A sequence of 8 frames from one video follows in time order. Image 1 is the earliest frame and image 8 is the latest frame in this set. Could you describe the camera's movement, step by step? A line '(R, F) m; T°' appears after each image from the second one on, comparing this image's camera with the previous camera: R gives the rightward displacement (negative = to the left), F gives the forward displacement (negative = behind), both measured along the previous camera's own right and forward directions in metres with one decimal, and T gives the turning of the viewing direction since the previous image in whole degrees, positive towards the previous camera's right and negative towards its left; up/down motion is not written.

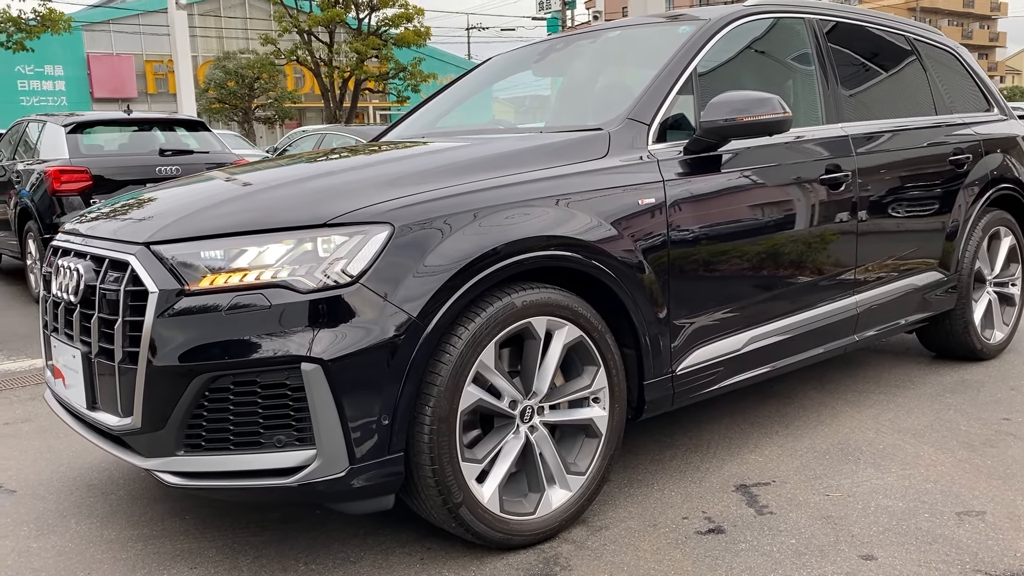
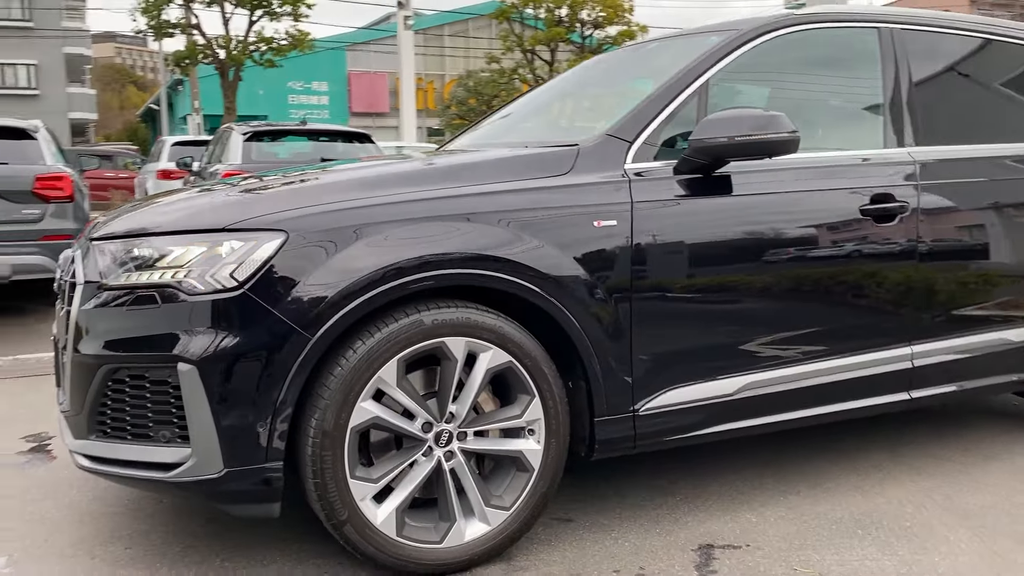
(+0.8, +0.2) m; -15°
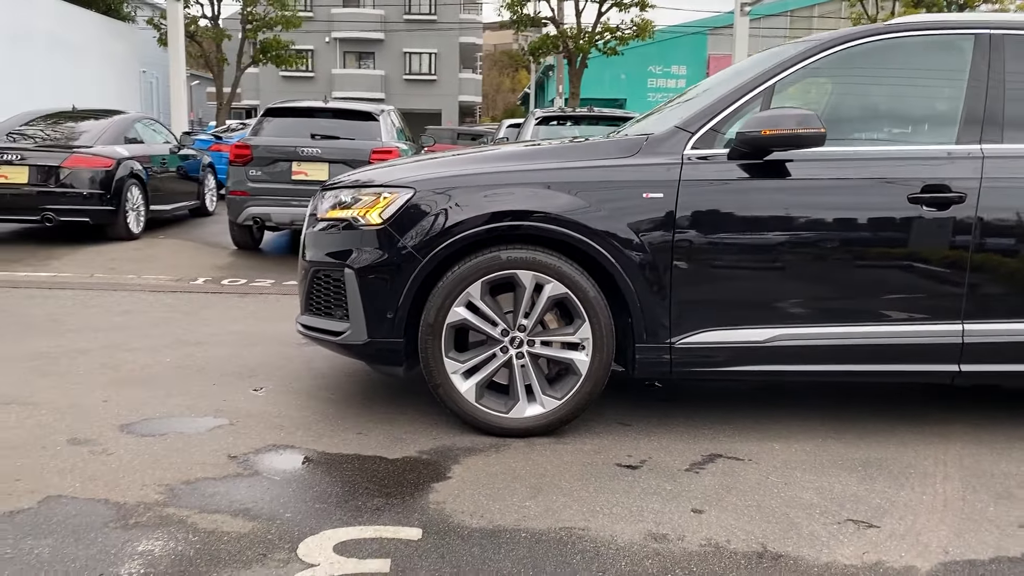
(+1.1, -0.7) m; -23°
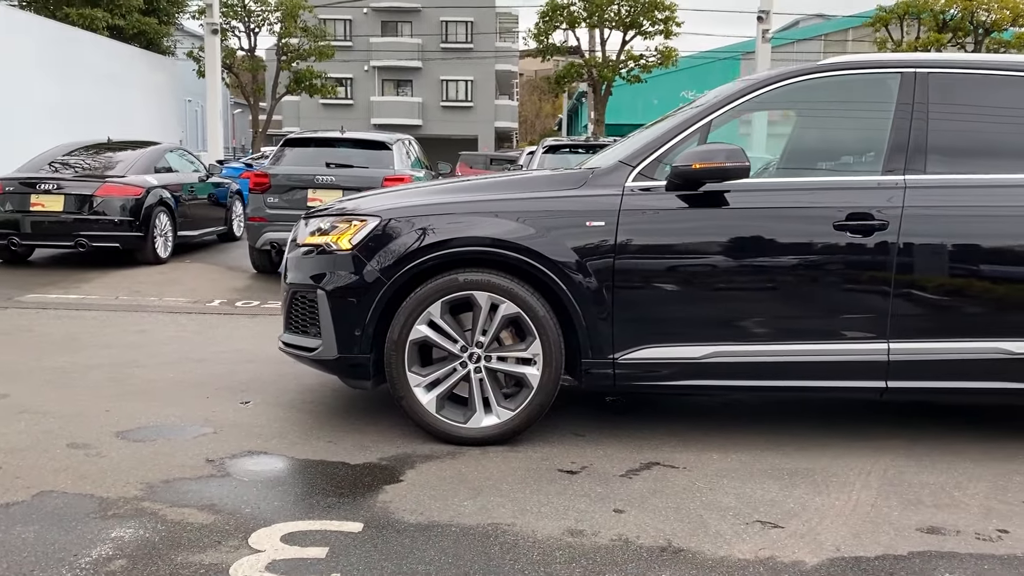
(+0.3, -0.3) m; -3°
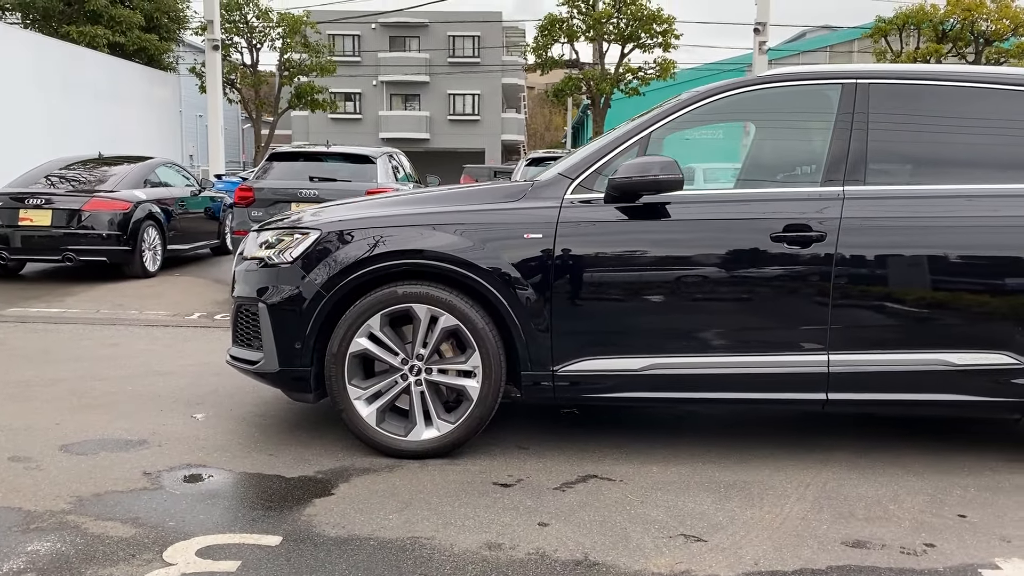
(+0.3, 0.0) m; -1°
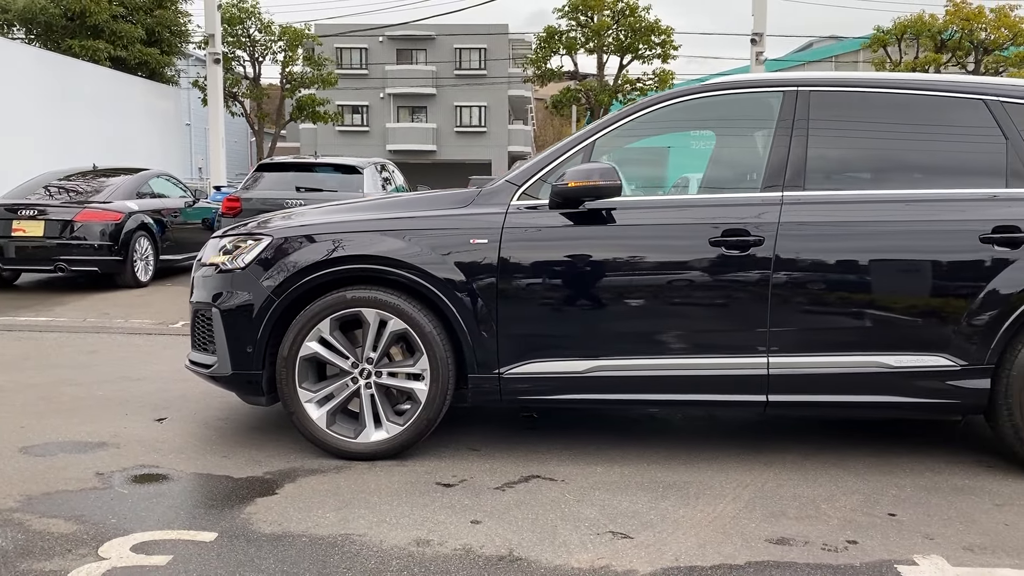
(+0.3, -0.1) m; -1°
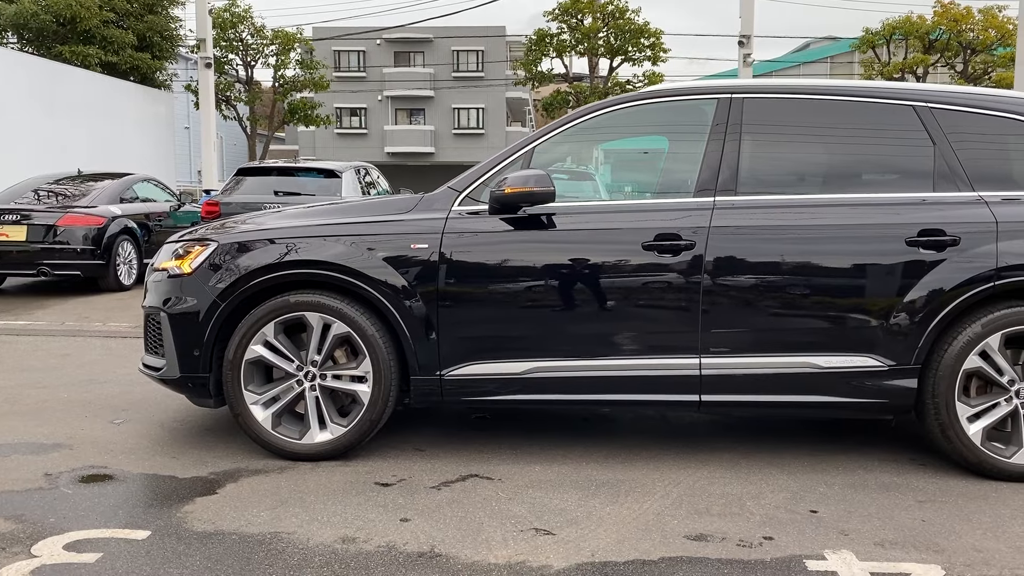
(+0.3, -0.1) m; 0°
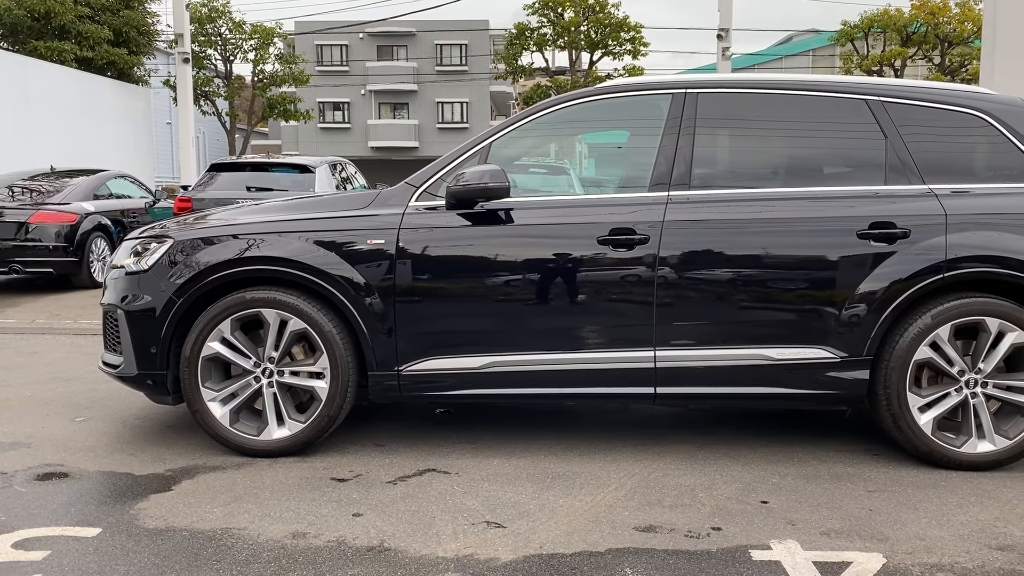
(+0.1, 0.0) m; +1°
